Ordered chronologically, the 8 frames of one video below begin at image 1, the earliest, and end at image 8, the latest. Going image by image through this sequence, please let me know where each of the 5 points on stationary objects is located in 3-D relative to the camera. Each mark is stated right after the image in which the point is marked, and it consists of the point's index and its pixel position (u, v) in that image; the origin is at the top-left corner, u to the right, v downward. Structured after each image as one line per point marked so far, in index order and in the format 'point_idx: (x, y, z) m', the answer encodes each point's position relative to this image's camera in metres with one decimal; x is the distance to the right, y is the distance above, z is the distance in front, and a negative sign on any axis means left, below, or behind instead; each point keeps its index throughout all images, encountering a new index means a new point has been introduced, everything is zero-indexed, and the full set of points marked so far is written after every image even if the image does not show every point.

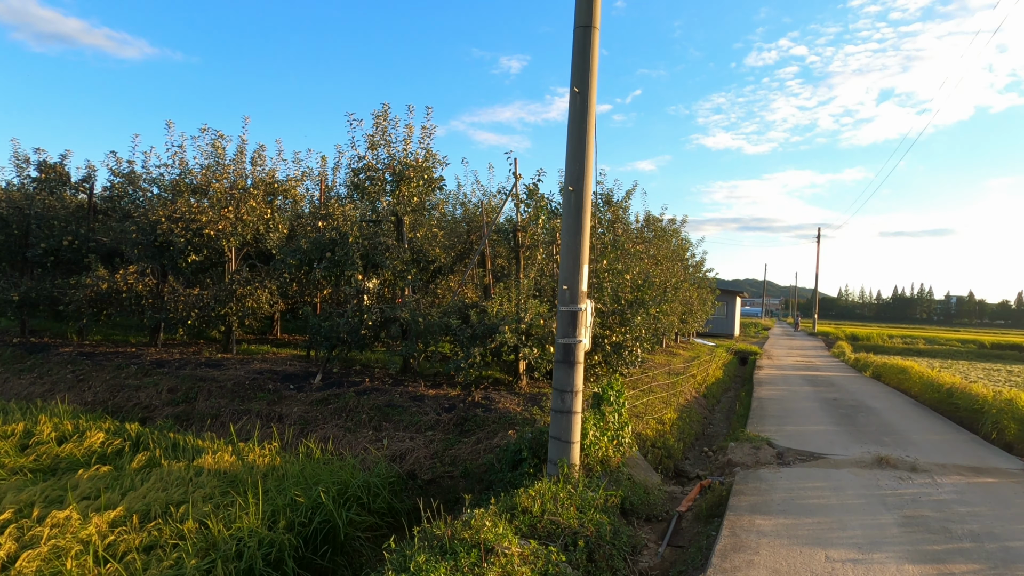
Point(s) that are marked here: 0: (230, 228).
0: (-4.7, +1.0, +11.2) m
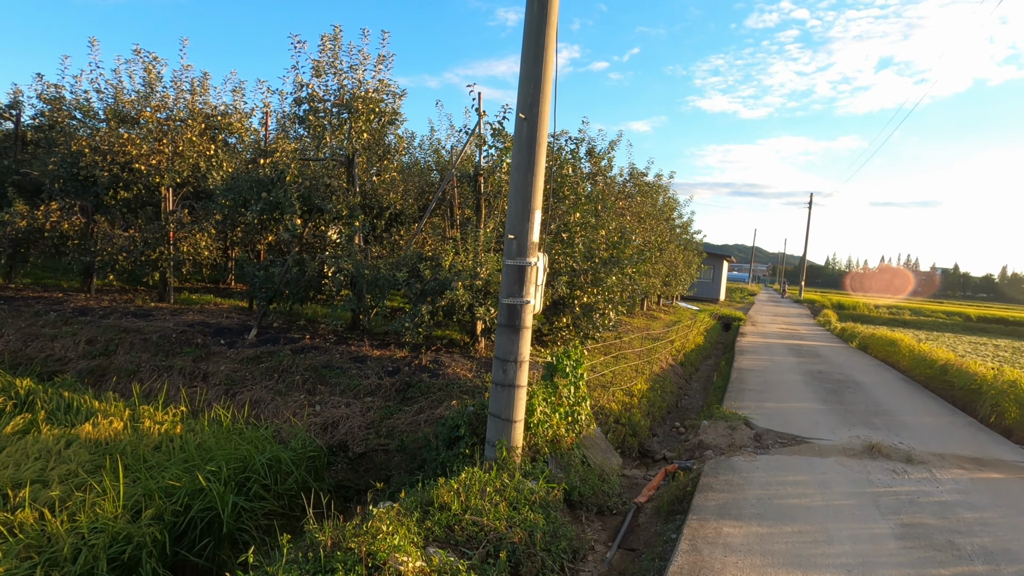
0: (-5.3, +1.9, +10.1) m
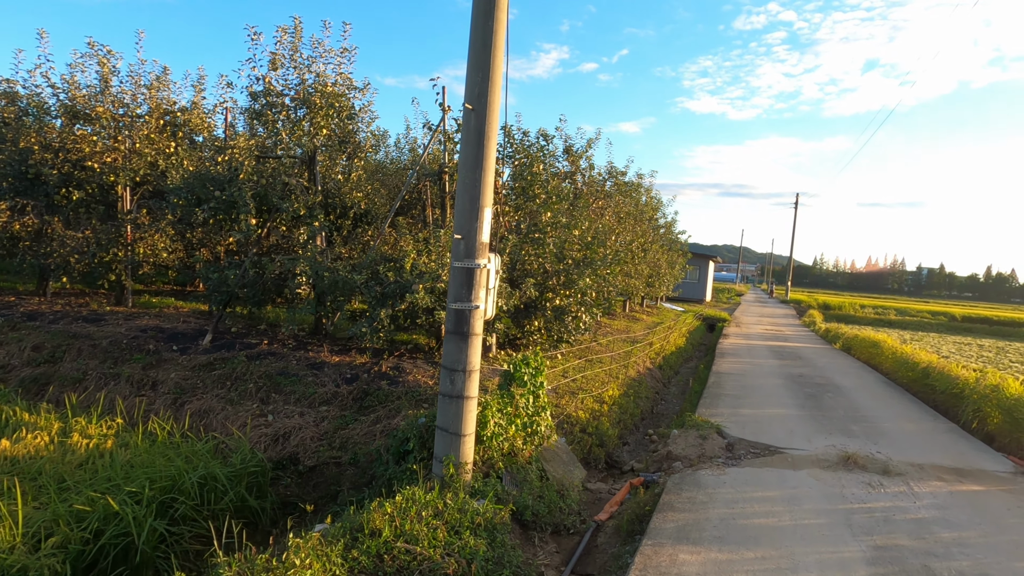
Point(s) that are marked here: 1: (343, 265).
0: (-5.7, +1.9, +9.7) m
1: (-2.0, +0.3, +8.0) m
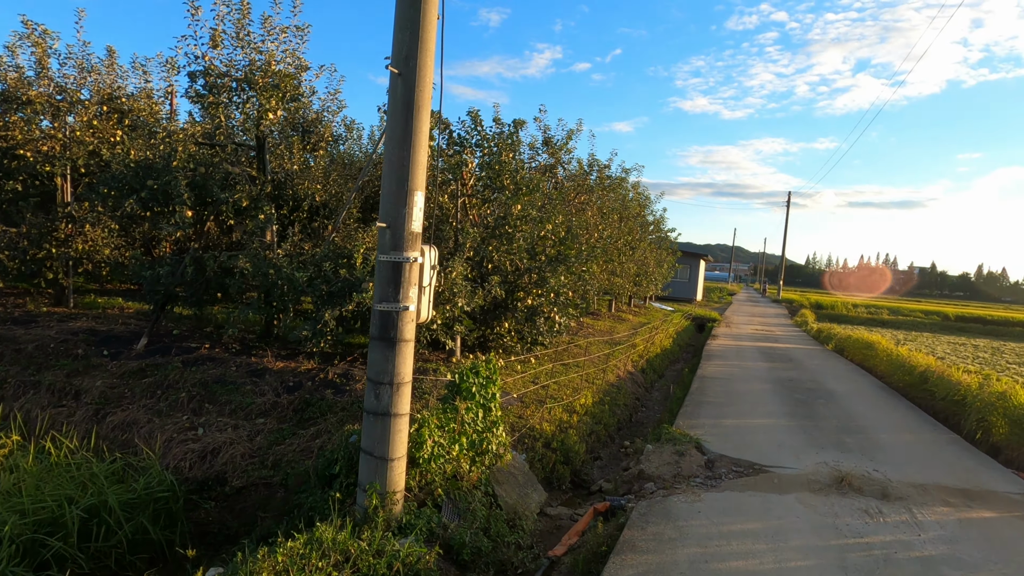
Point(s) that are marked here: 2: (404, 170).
0: (-6.1, +1.9, +8.9) m
1: (-2.4, +0.3, +7.3) m
2: (-0.6, +0.7, +3.7) m
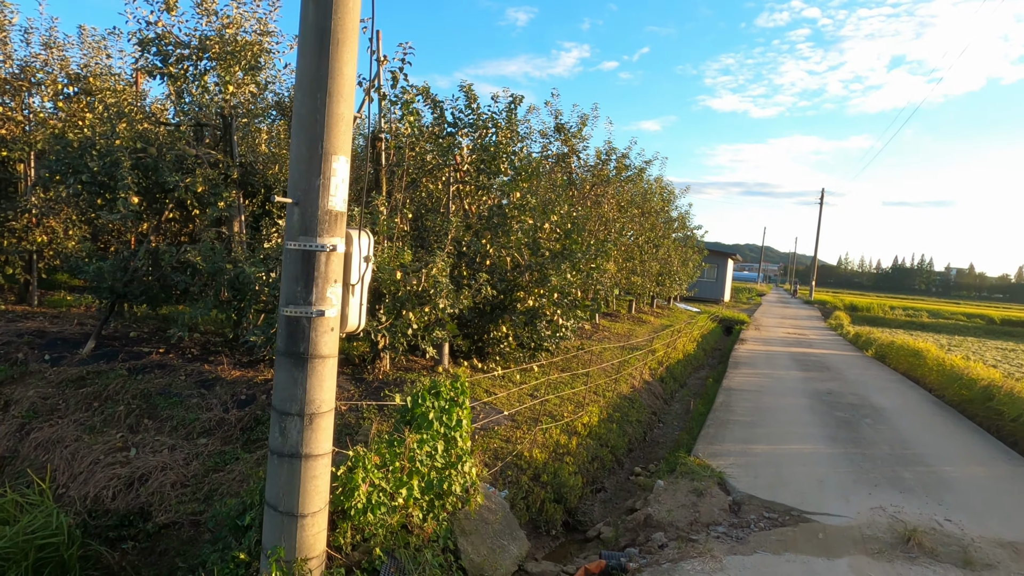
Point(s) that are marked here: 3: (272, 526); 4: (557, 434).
0: (-6.1, +1.9, +8.2) m
1: (-2.5, +0.3, +6.4) m
2: (-0.8, +0.7, +2.7) m
3: (-1.0, -1.0, +2.9) m
4: (+0.4, -1.2, +5.5) m
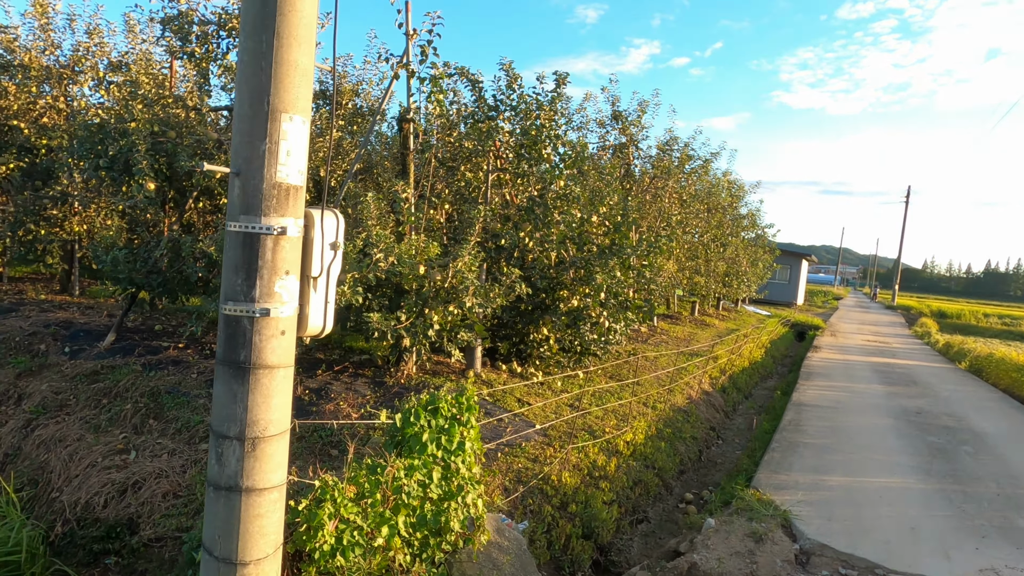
0: (-5.5, +2.0, +8.1) m
1: (-2.2, +0.4, +6.0) m
2: (-0.8, +0.7, +2.2) m
3: (-1.1, -1.0, +2.3) m
4: (+0.6, -1.2, +4.8) m
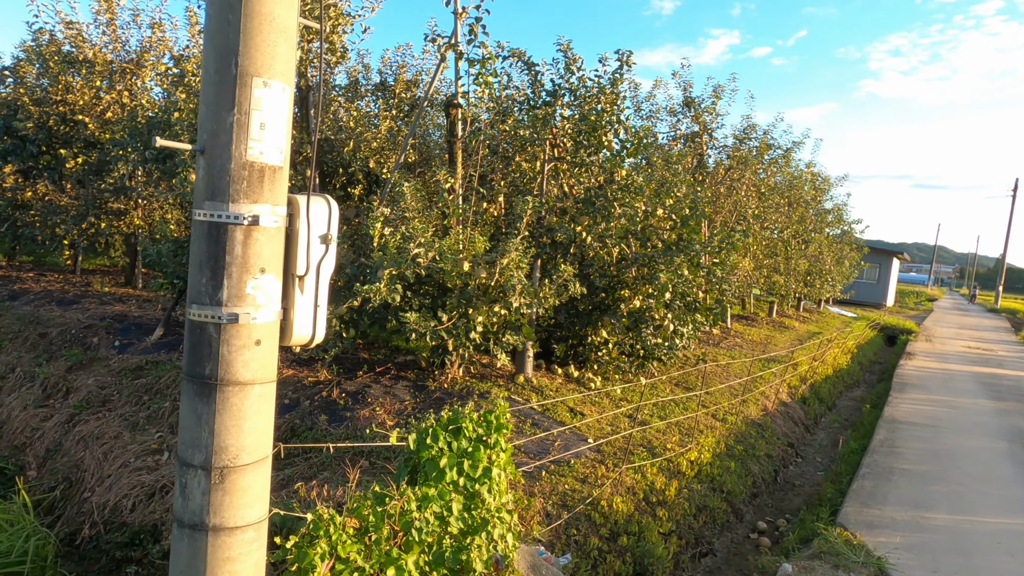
0: (-4.8, +2.1, +8.2) m
1: (-1.7, +0.4, +5.7) m
2: (-0.8, +0.7, +1.8) m
3: (-1.0, -1.0, +2.0) m
4: (+0.9, -1.2, +4.3) m
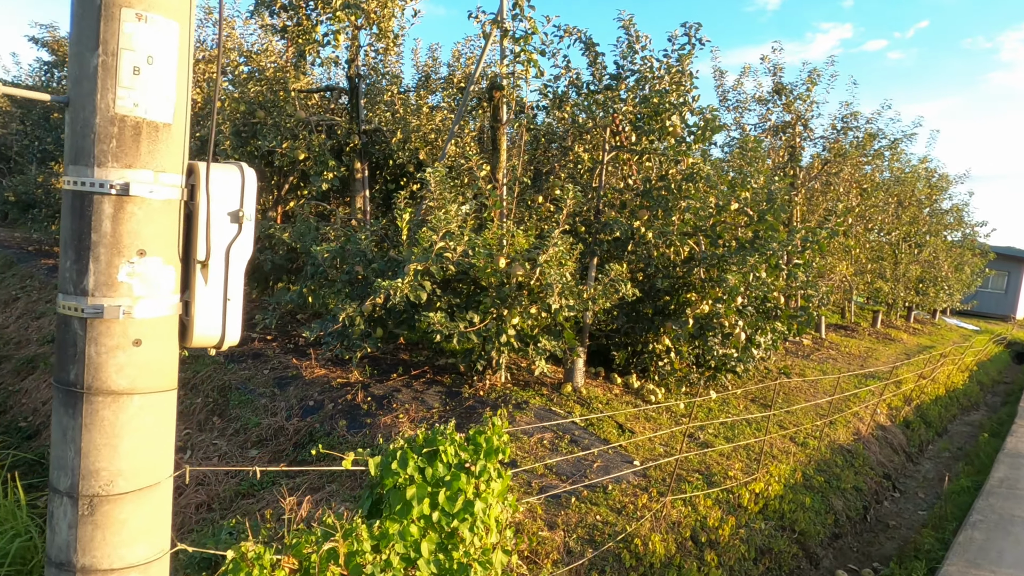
0: (-4.0, +2.2, +8.3) m
1: (-1.3, +0.4, +5.5) m
2: (-0.9, +0.7, +1.4) m
3: (-1.1, -1.0, +1.7) m
4: (+1.1, -1.2, +3.7) m
